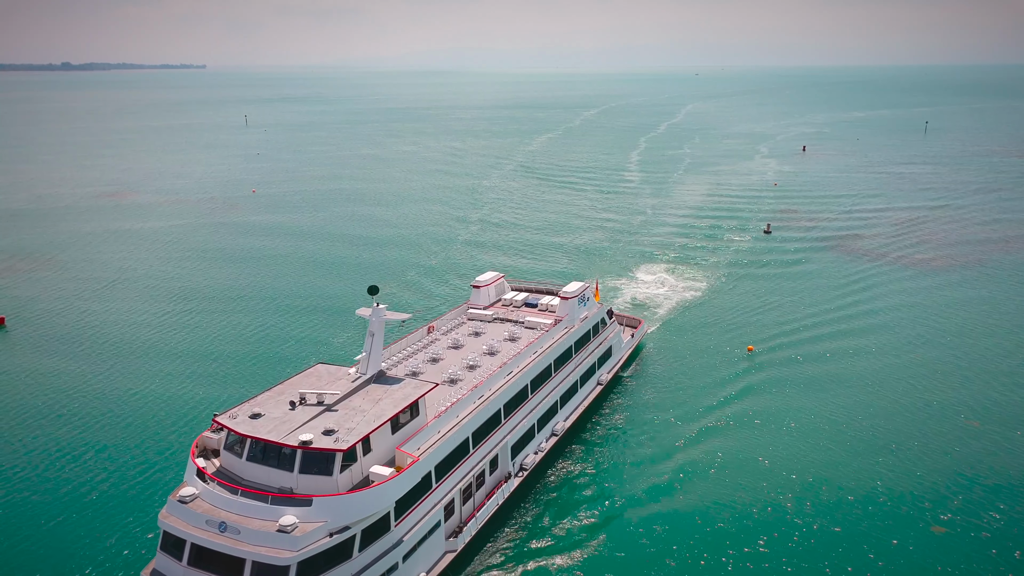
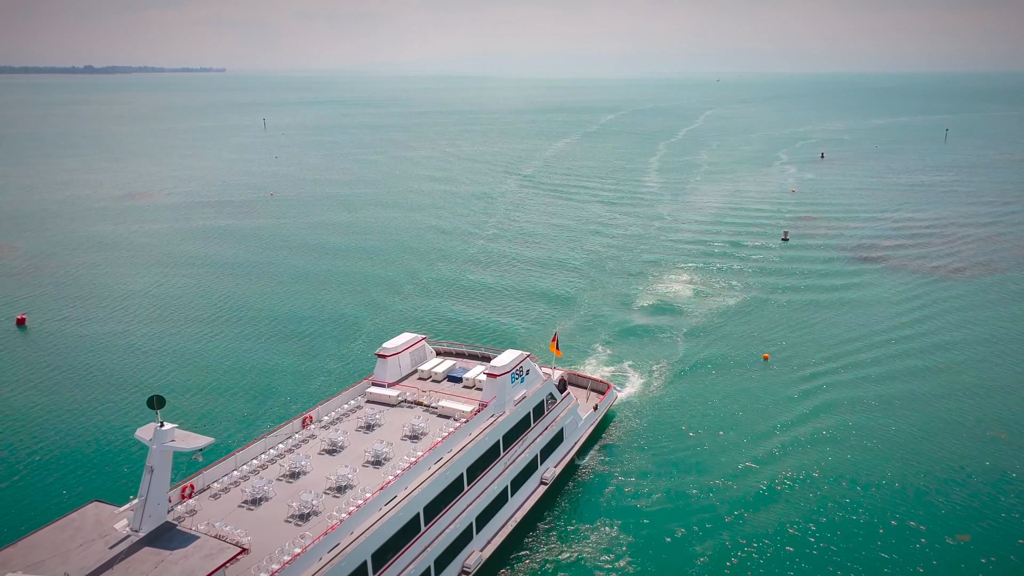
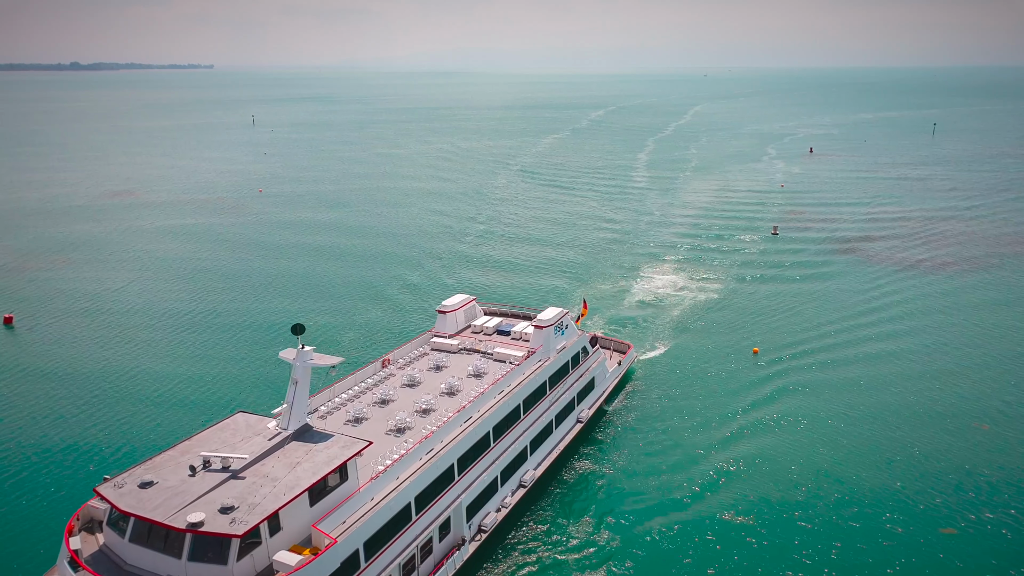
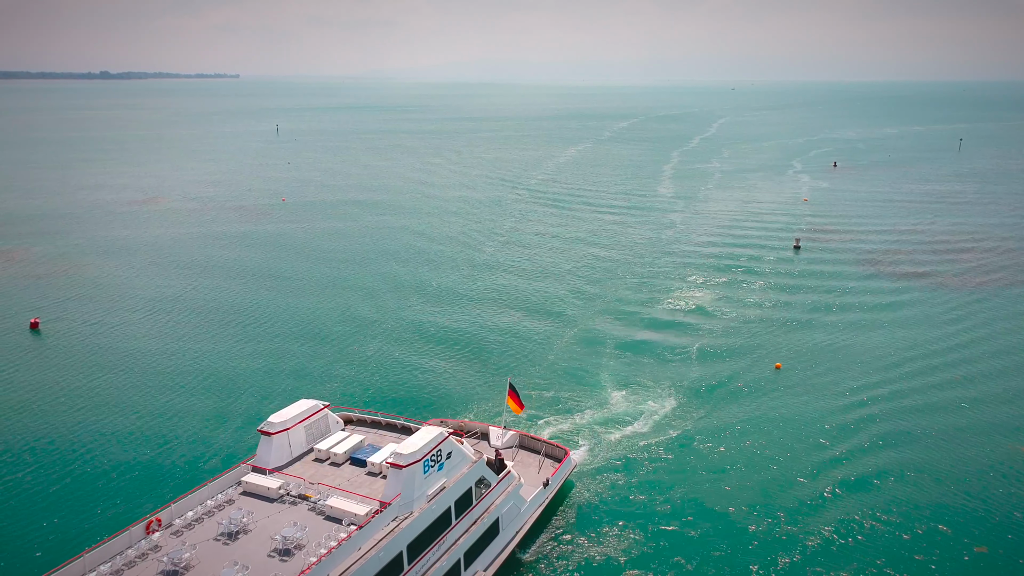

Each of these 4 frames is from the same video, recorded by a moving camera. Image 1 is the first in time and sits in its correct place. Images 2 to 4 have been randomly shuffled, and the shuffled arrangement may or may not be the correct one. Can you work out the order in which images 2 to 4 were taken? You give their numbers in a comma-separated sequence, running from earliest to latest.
3, 2, 4
